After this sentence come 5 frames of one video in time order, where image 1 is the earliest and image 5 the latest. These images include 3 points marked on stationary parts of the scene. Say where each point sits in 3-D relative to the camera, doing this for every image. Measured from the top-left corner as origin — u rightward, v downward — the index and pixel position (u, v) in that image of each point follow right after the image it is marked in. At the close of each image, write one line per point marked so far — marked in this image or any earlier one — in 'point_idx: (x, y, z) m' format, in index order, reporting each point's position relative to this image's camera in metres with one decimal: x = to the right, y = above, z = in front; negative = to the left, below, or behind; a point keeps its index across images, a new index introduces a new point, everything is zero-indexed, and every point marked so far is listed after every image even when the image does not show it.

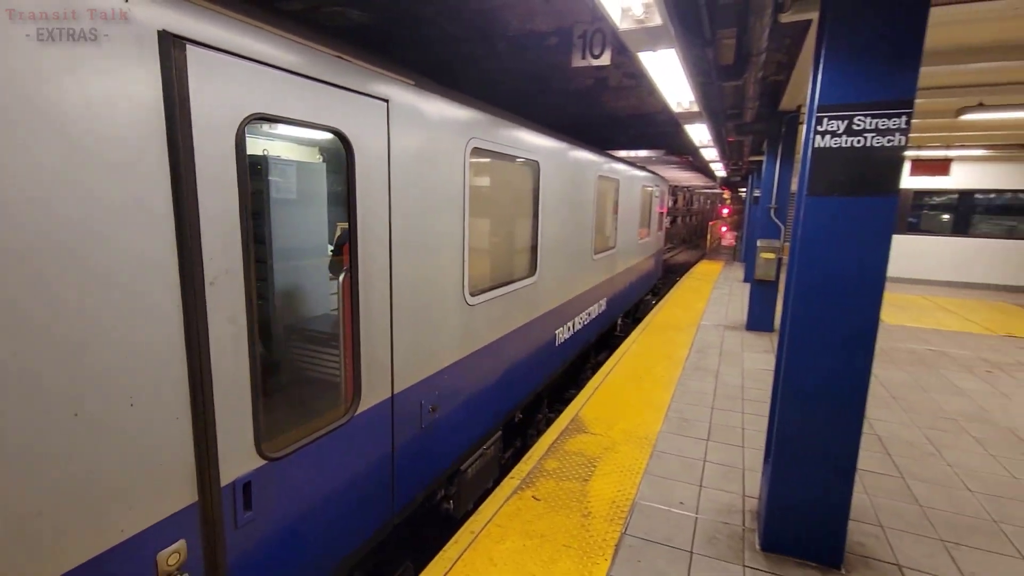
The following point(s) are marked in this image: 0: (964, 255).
0: (+10.4, +0.7, +11.2) m
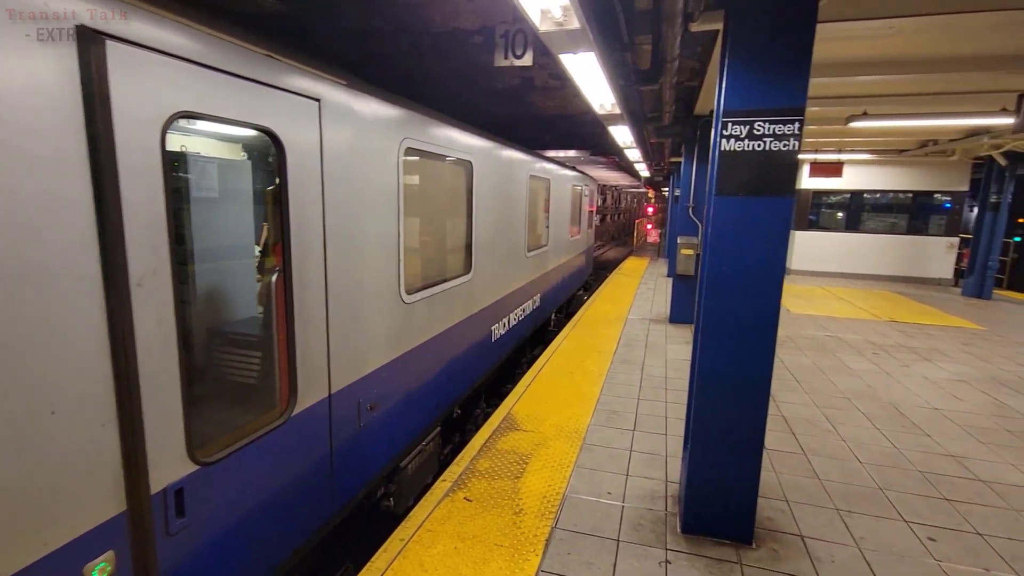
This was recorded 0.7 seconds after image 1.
0: (+8.8, +1.0, +12.6) m
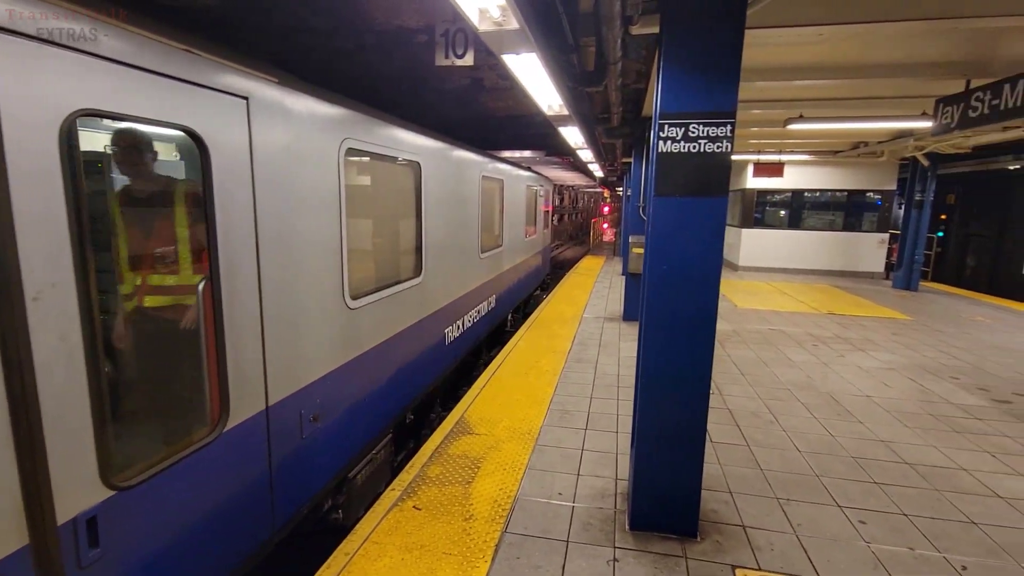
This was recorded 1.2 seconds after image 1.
0: (+7.6, +1.1, +13.2) m
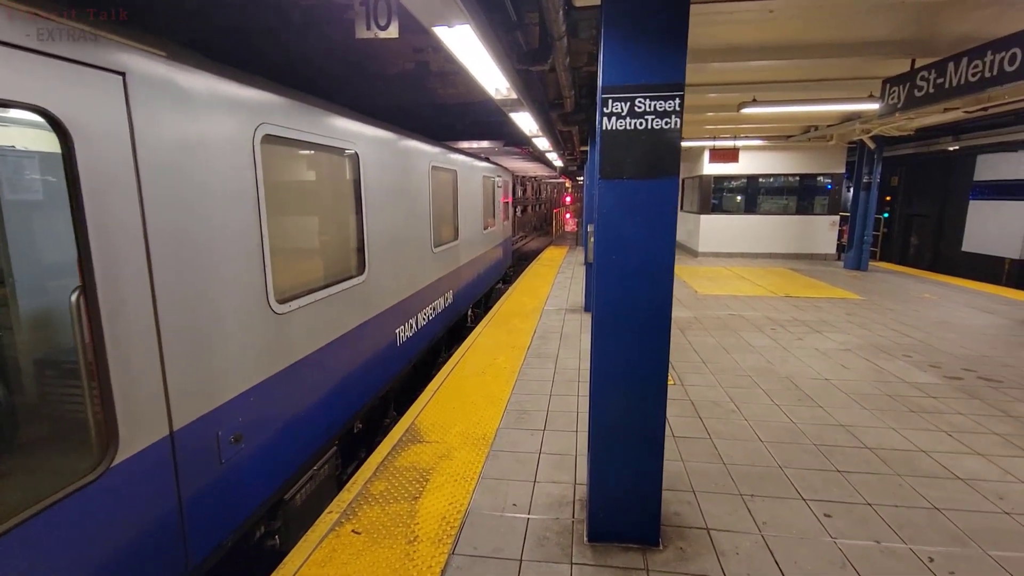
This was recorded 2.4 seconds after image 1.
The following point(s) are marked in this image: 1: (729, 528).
0: (+6.6, +1.6, +13.4) m
1: (+1.1, -1.2, +2.4) m
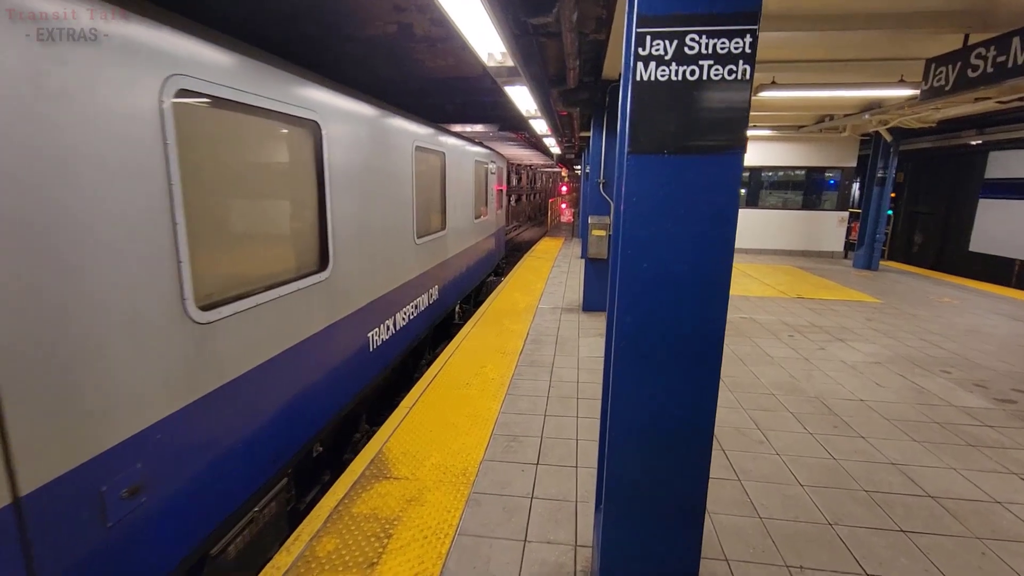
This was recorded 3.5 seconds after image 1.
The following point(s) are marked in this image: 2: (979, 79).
0: (+6.4, +1.7, +12.9) m
1: (+1.0, -1.2, +1.8) m
2: (+4.0, +1.8, +4.2) m
